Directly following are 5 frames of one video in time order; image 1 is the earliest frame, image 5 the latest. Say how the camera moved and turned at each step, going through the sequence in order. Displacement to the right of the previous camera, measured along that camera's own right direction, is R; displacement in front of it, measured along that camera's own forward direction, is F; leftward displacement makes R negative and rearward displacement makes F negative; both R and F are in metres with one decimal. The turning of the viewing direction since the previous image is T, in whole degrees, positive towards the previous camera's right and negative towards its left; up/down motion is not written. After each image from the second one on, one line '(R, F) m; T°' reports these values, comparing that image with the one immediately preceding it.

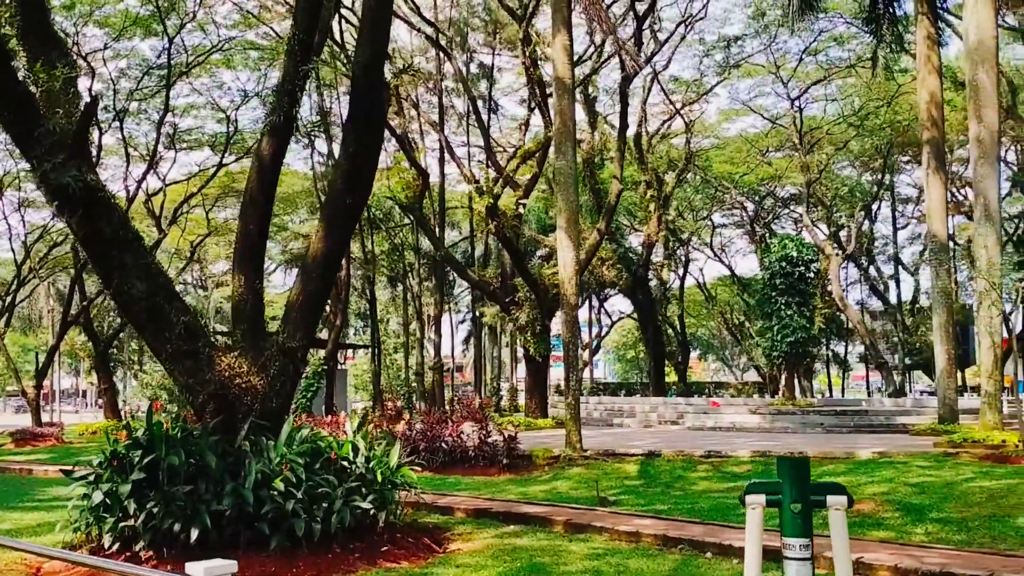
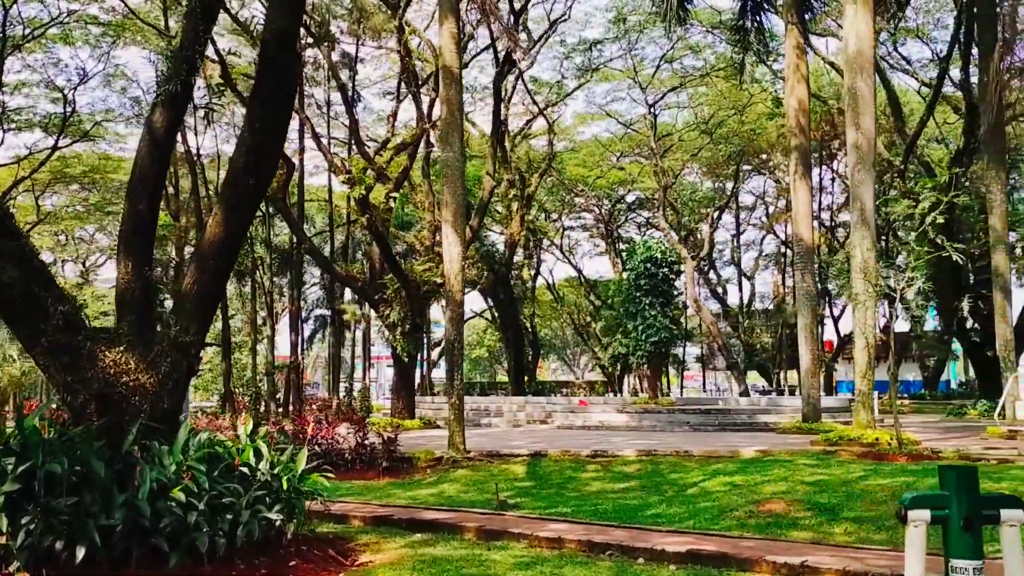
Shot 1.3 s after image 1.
(-0.6, +0.5) m; +9°
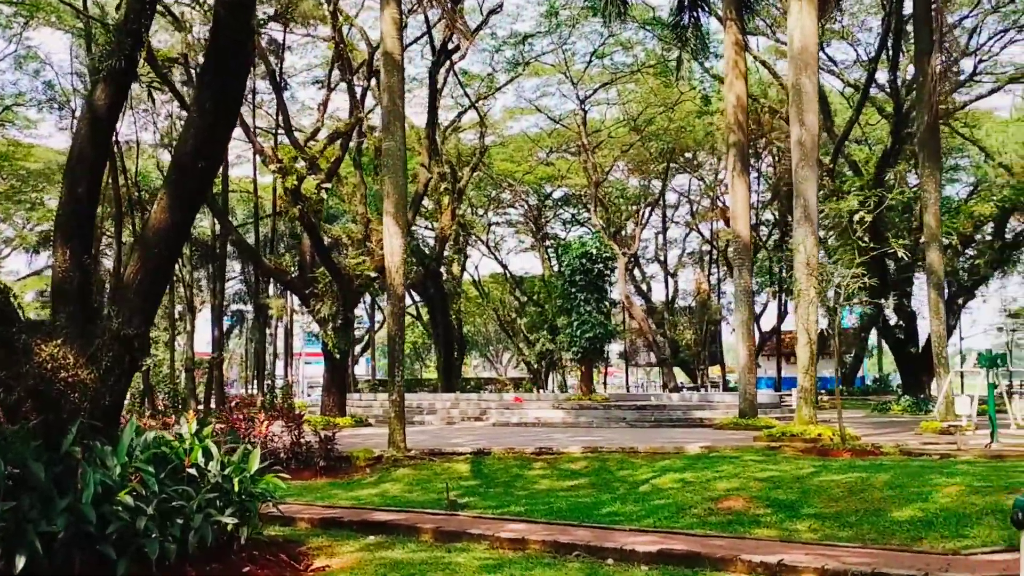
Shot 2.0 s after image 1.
(-0.3, +0.3) m; +5°
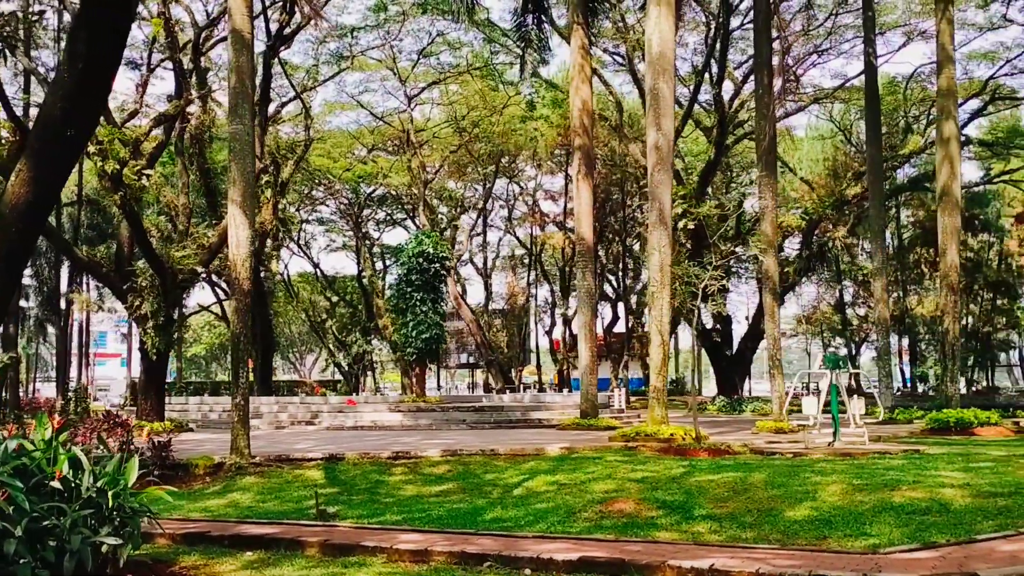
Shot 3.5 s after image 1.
(-0.7, +0.5) m; +11°
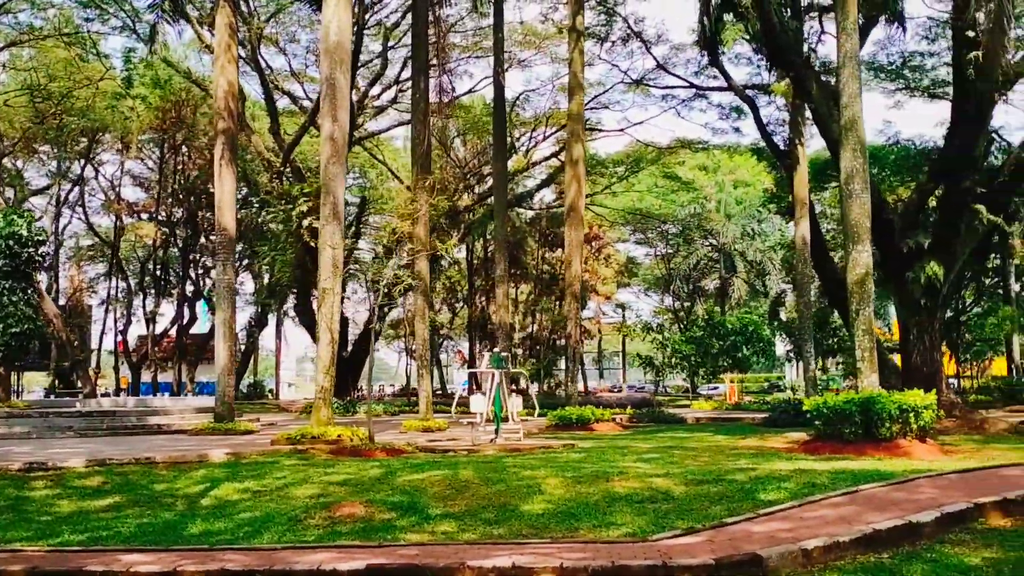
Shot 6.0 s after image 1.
(-1.3, +0.7) m; +25°
